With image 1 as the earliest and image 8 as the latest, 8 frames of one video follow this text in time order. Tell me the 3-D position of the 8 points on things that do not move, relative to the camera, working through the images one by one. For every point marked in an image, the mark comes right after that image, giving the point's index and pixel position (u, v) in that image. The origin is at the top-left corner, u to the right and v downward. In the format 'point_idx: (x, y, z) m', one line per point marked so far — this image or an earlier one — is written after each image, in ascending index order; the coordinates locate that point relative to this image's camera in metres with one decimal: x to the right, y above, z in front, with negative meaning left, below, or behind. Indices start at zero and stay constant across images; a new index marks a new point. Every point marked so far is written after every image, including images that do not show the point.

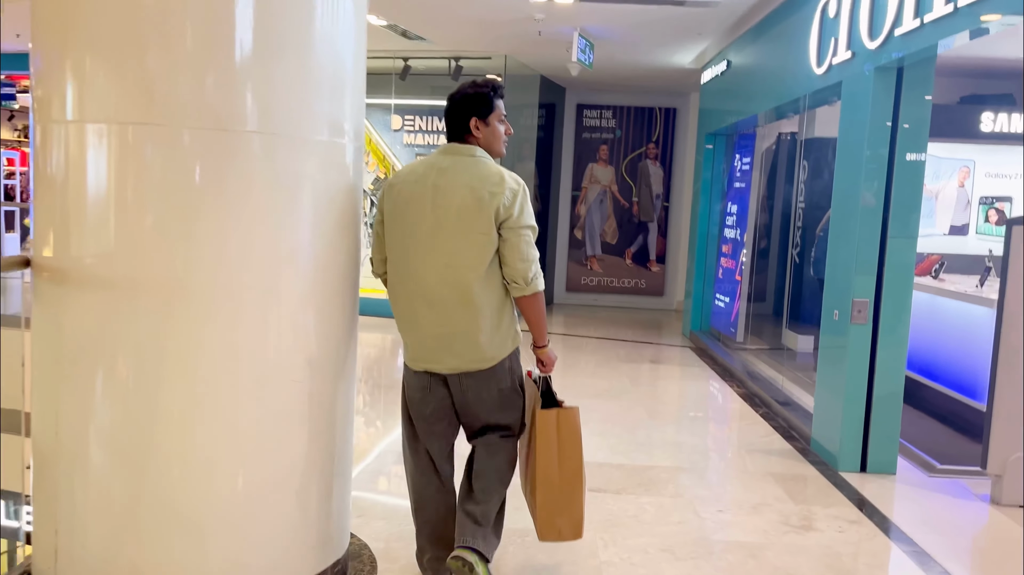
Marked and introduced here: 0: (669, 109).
0: (+1.6, +1.8, +8.5) m
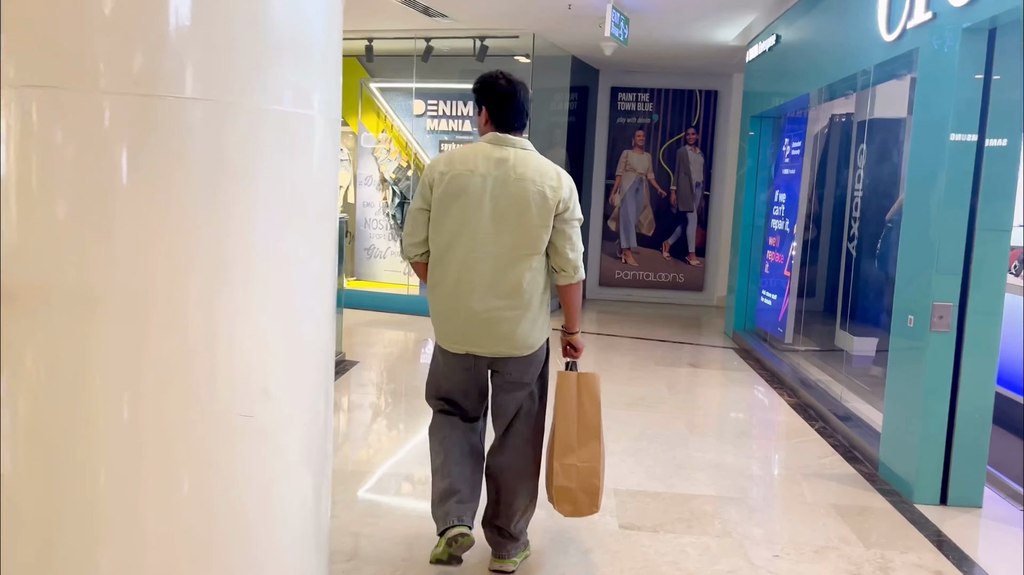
0: (+1.9, +1.9, +7.9) m
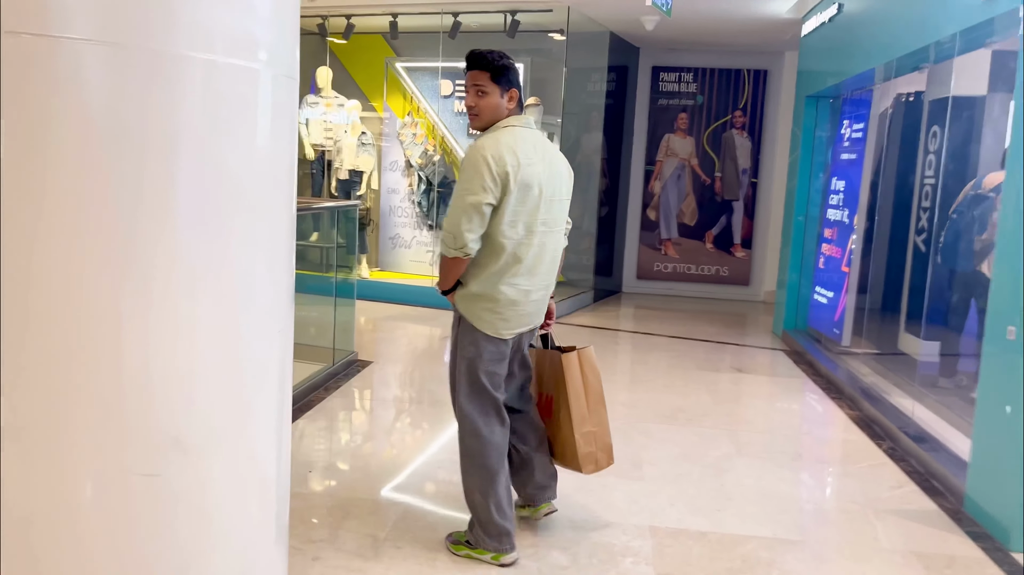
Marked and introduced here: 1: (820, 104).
0: (+2.2, +1.9, +7.4) m
1: (+2.2, +1.3, +5.8) m
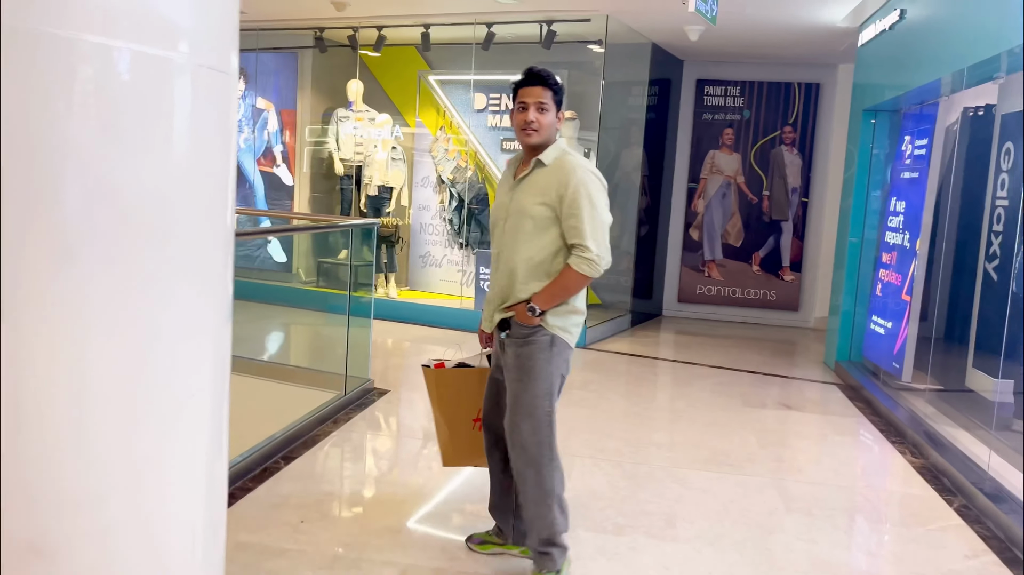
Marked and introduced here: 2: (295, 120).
0: (+2.5, +1.7, +7.0) m
1: (+2.4, +1.1, +5.4) m
2: (-1.8, +1.4, +6.9) m
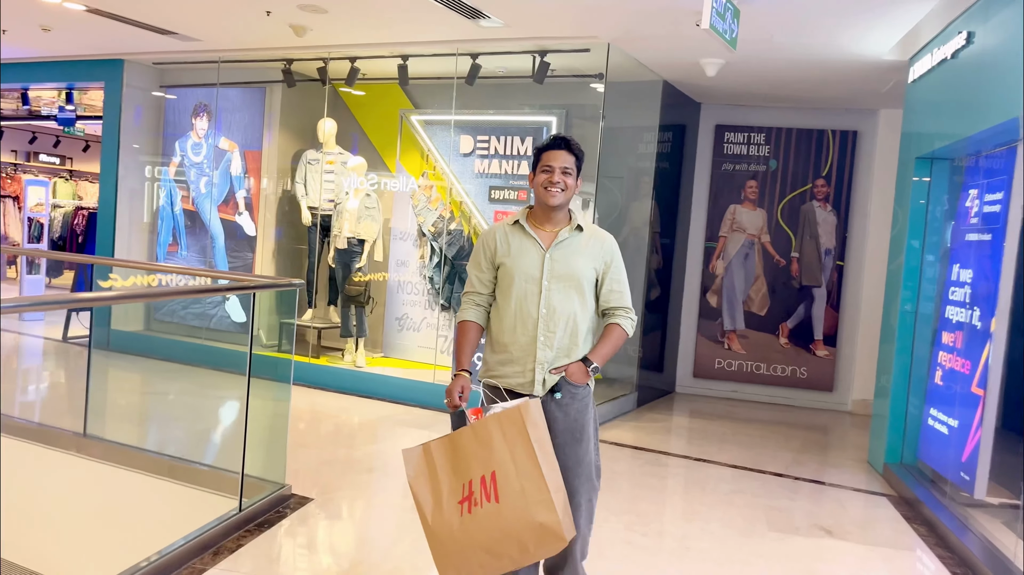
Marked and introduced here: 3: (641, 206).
0: (+2.5, +1.2, +6.1) m
1: (+2.3, +0.7, +4.5) m
2: (-1.9, +0.9, +6.2) m
3: (+0.9, +0.6, +5.7) m
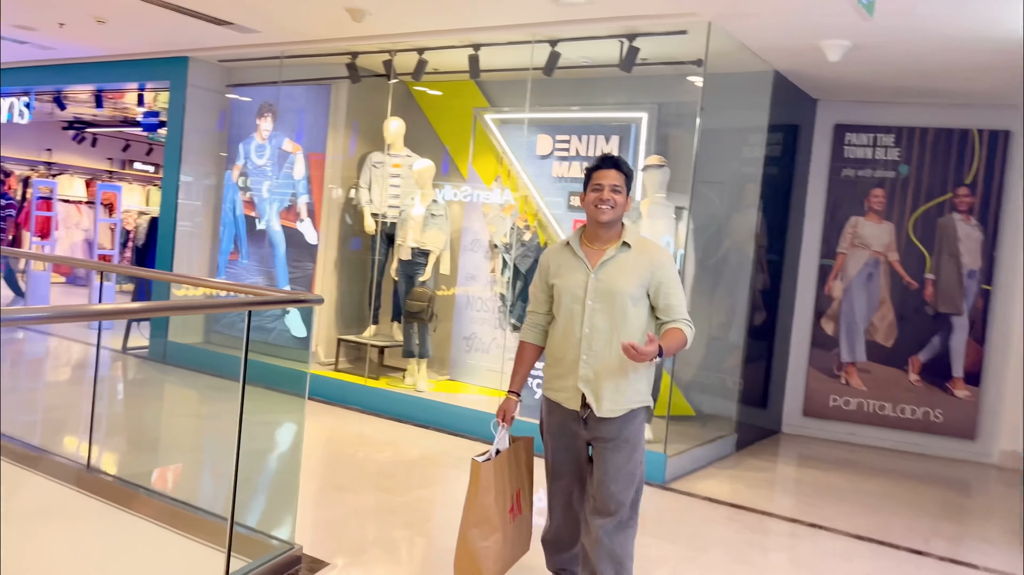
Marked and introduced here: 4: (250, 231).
0: (+3.0, +1.0, +5.2) m
1: (+2.7, +0.5, +3.6) m
2: (-1.3, +0.8, +5.7) m
3: (+1.4, +0.4, +4.9) m
4: (-1.9, +0.4, +6.0) m
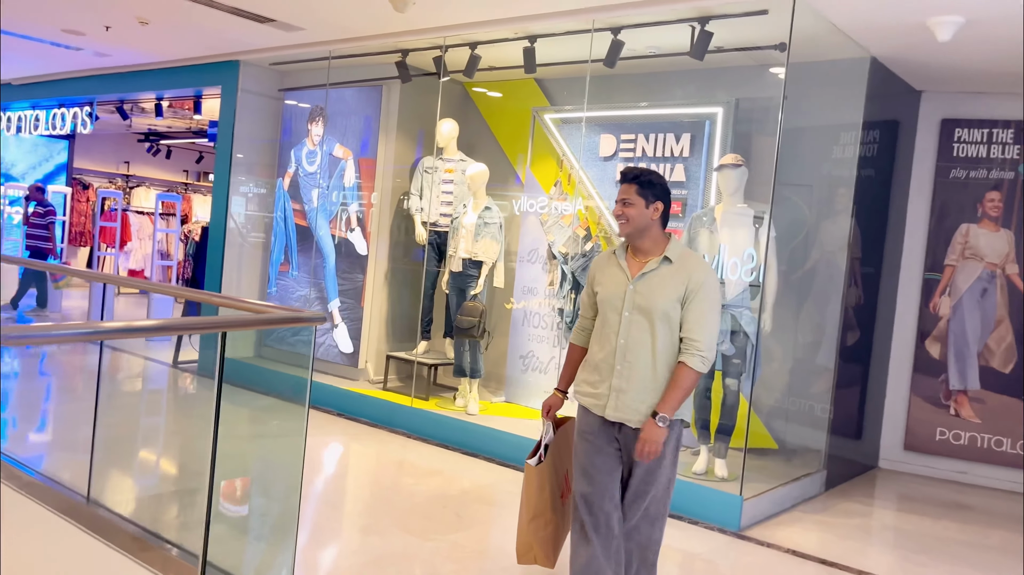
0: (+3.4, +0.9, +4.4) m
1: (+2.8, +0.4, +2.9) m
2: (-0.9, +0.8, +5.4) m
3: (+1.7, +0.3, +4.3) m
4: (-1.5, +0.3, +5.8) m
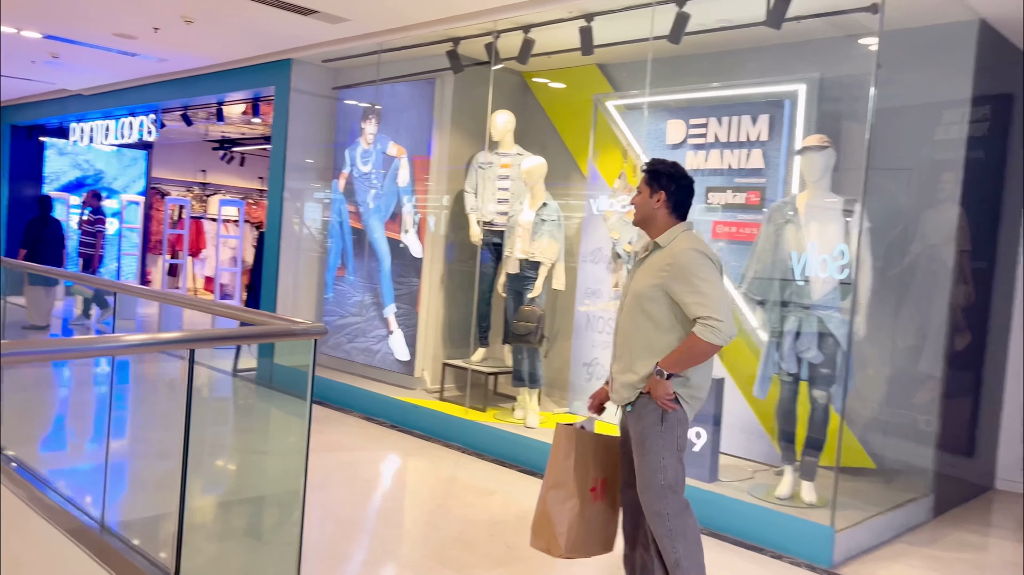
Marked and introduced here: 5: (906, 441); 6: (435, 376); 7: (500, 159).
0: (+3.6, +0.9, +3.7) m
1: (+2.9, +0.5, +2.2) m
2: (-0.5, +0.7, +5.1) m
3: (+2.0, +0.3, +3.8) m
4: (-1.1, +0.3, +5.5) m
5: (+1.8, -0.7, +3.8) m
6: (-0.5, -0.5, +5.1) m
7: (-0.1, +0.7, +4.8) m
